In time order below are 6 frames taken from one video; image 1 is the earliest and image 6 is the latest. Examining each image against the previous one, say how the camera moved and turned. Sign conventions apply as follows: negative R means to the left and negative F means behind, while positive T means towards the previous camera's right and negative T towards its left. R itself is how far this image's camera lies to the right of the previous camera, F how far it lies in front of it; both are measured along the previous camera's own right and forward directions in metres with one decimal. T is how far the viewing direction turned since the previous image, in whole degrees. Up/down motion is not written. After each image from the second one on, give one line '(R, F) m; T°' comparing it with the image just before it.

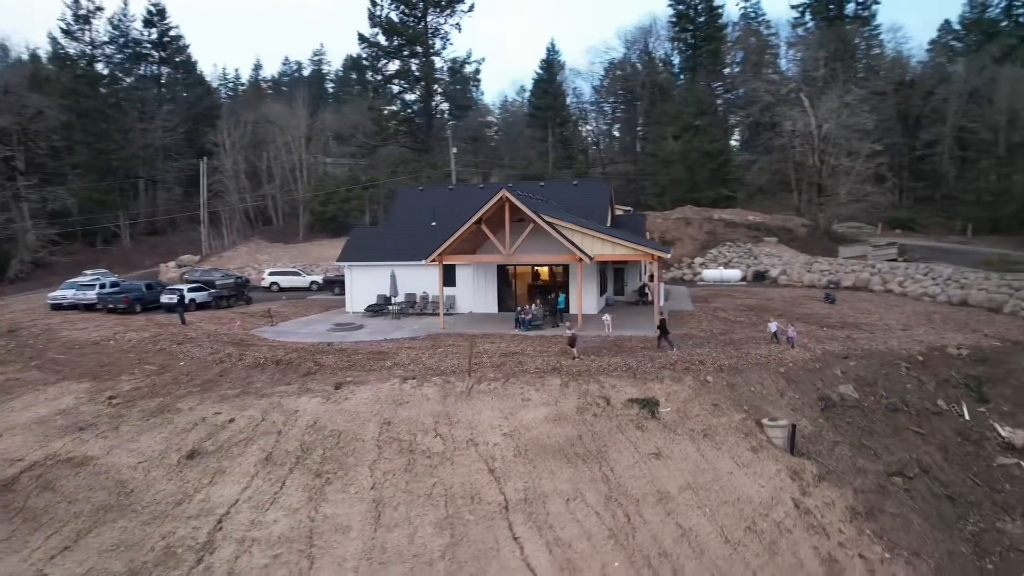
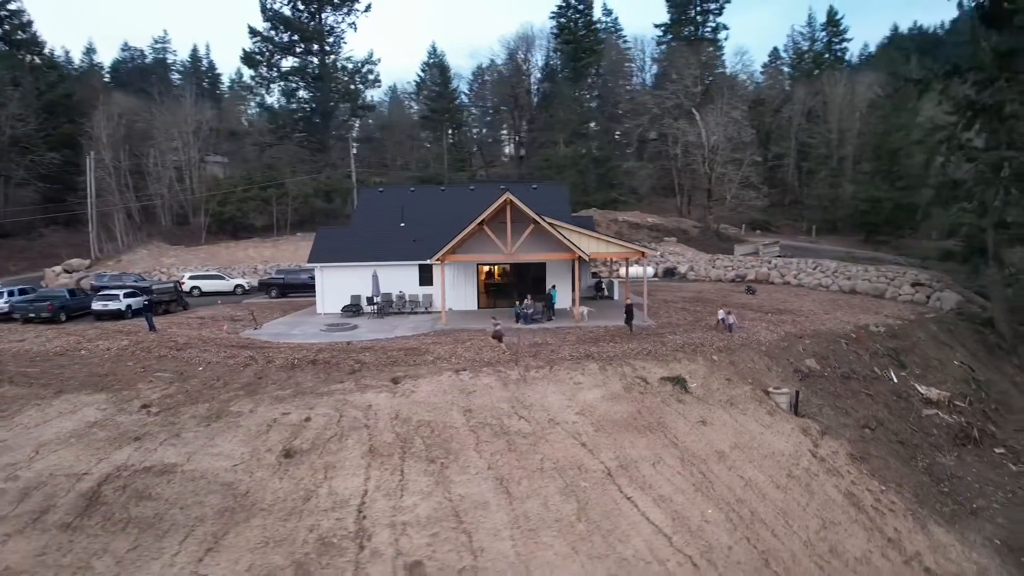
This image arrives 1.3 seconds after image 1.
(-4.7, -0.8) m; +13°
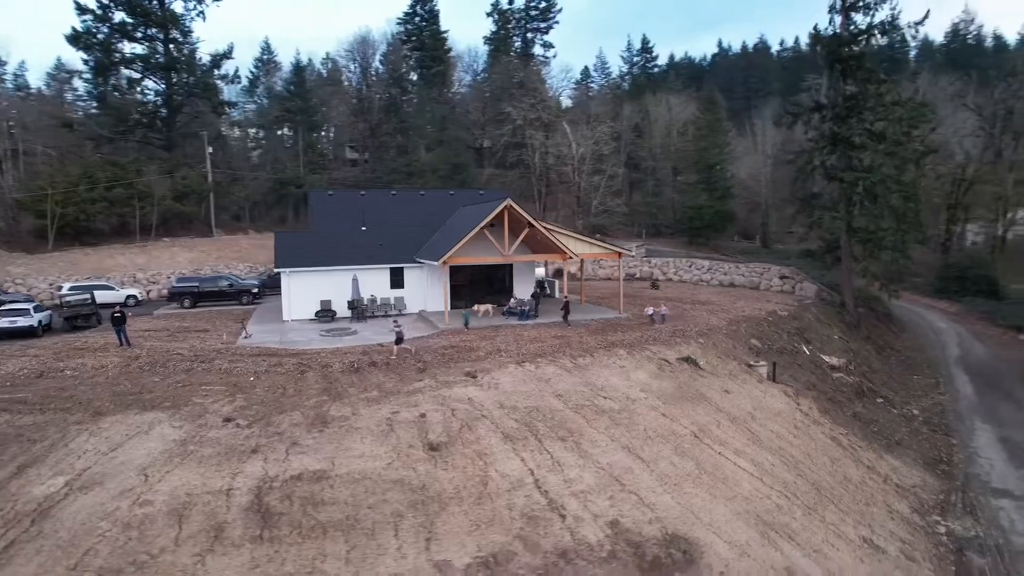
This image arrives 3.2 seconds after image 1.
(-6.8, -0.5) m; +18°
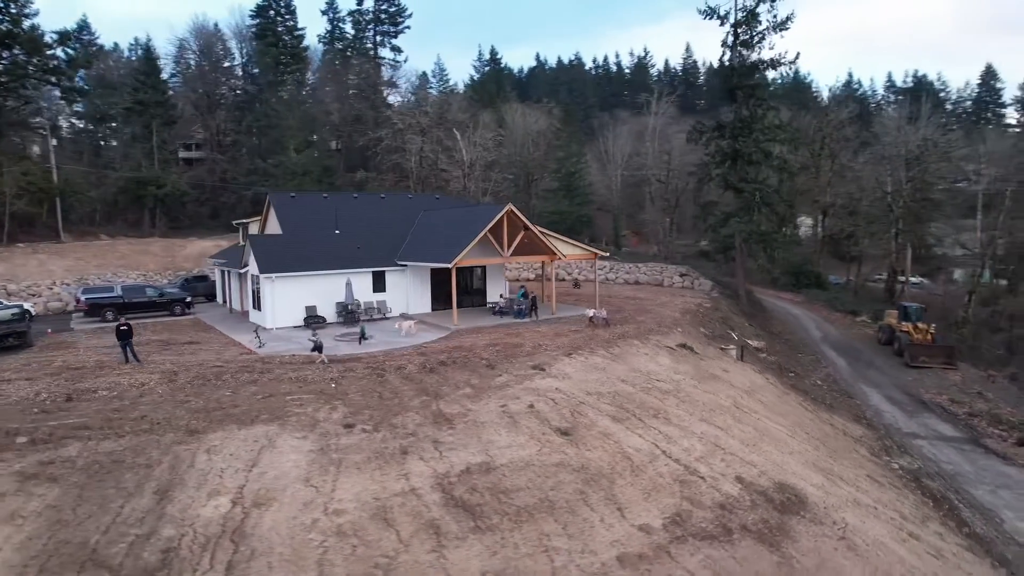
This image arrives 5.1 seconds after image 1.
(-6.7, -0.2) m; +17°
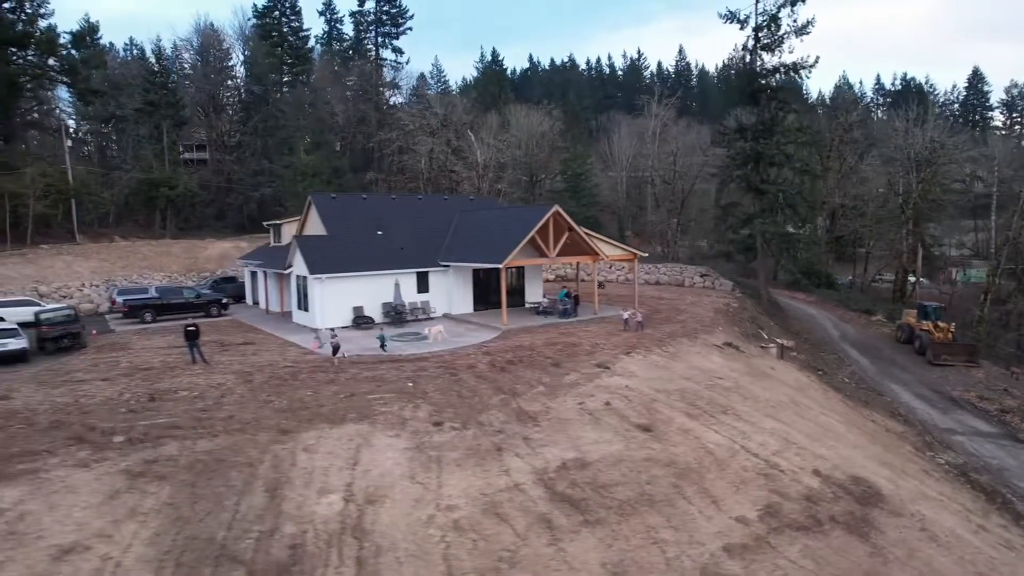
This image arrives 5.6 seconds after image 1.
(-2.1, -0.2) m; +1°
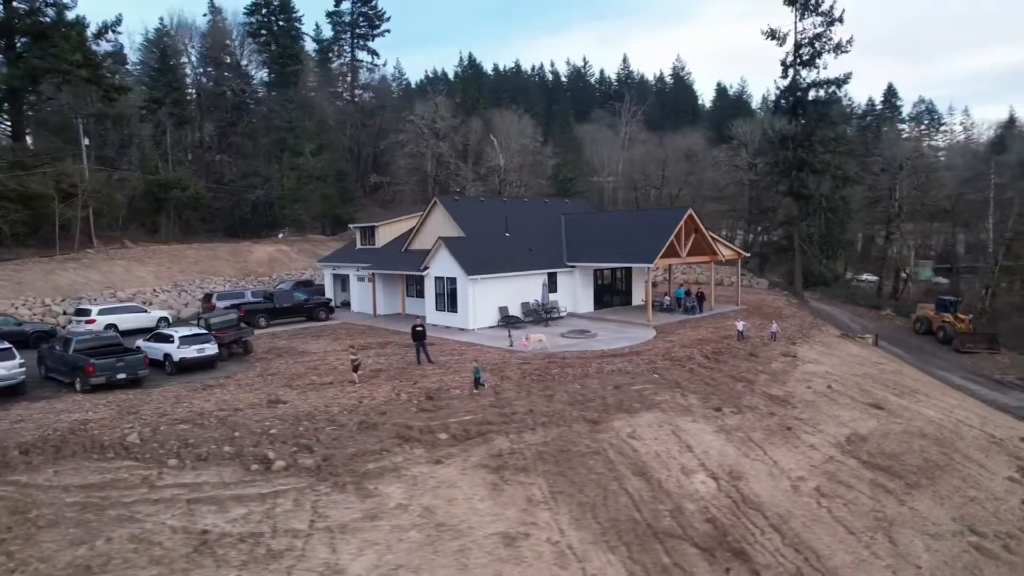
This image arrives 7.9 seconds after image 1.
(-8.1, -0.4) m; +7°
